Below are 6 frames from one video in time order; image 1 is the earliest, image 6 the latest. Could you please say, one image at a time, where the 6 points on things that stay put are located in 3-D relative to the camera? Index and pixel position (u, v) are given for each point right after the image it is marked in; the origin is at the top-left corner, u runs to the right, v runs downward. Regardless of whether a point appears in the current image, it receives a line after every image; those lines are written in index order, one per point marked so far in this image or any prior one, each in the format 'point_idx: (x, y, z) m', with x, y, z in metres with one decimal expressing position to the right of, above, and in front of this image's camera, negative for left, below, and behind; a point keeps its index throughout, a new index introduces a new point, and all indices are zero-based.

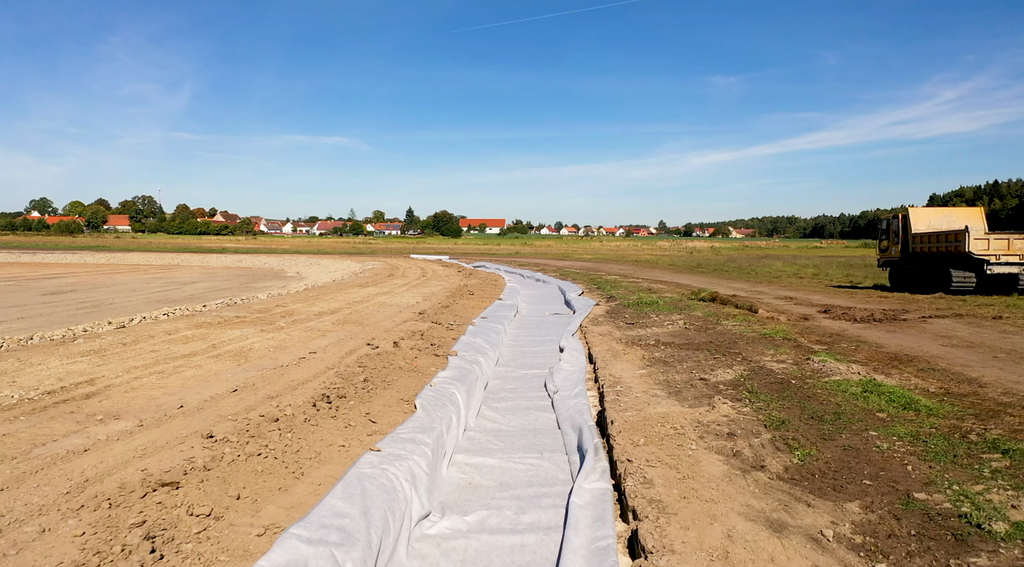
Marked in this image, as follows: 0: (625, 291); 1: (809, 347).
0: (+2.5, -0.2, +14.8) m
1: (+3.2, -0.7, +7.1) m
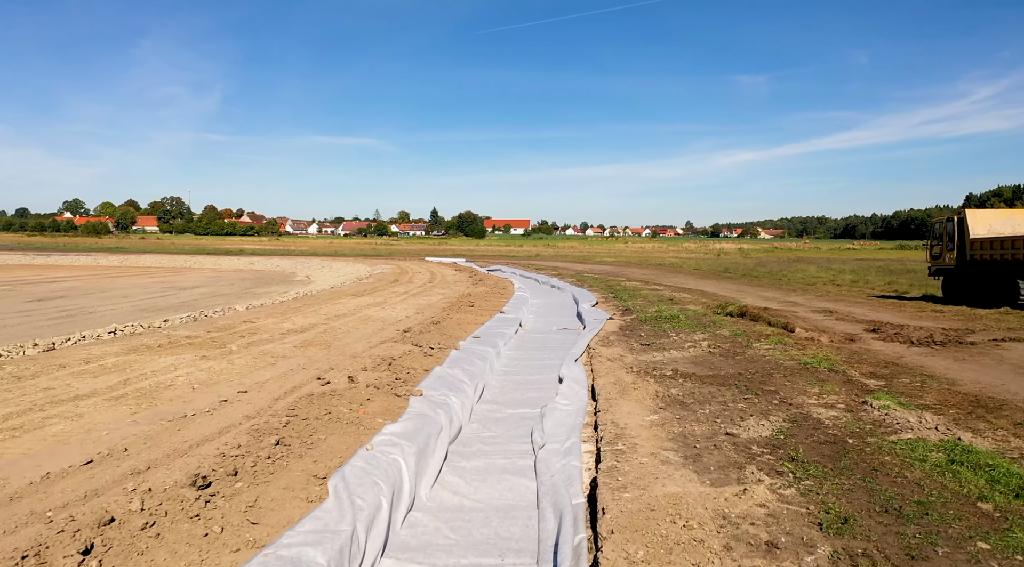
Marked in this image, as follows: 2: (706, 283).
0: (+2.7, -0.4, +13.5) m
1: (+3.1, -0.9, +5.8) m
2: (+5.8, 0.0, +19.9) m
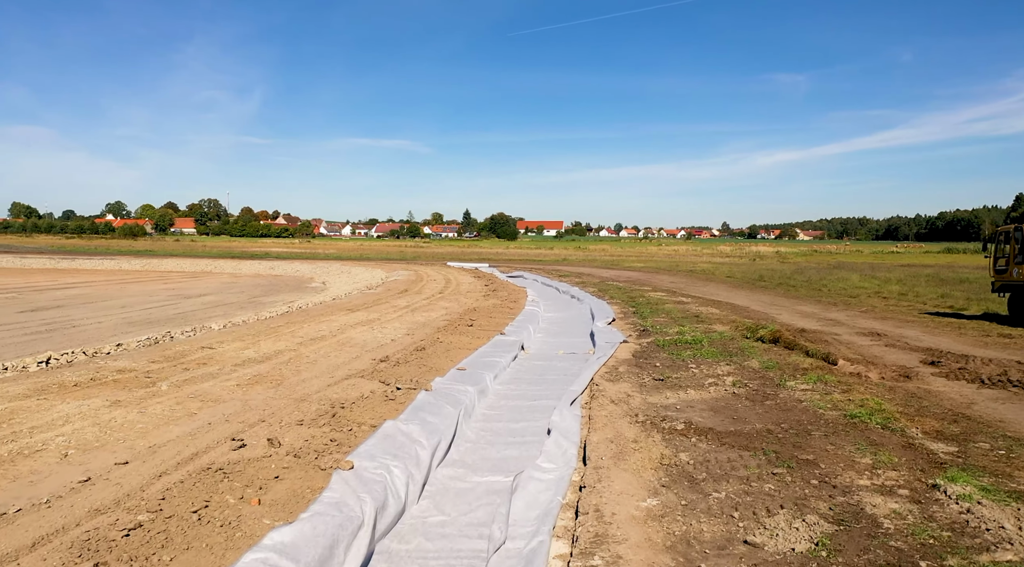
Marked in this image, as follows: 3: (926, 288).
0: (+2.9, -0.7, +12.2) m
1: (+2.8, -1.2, +4.5) m
2: (+6.3, -0.3, +18.5) m
3: (+11.8, -0.1, +18.8) m
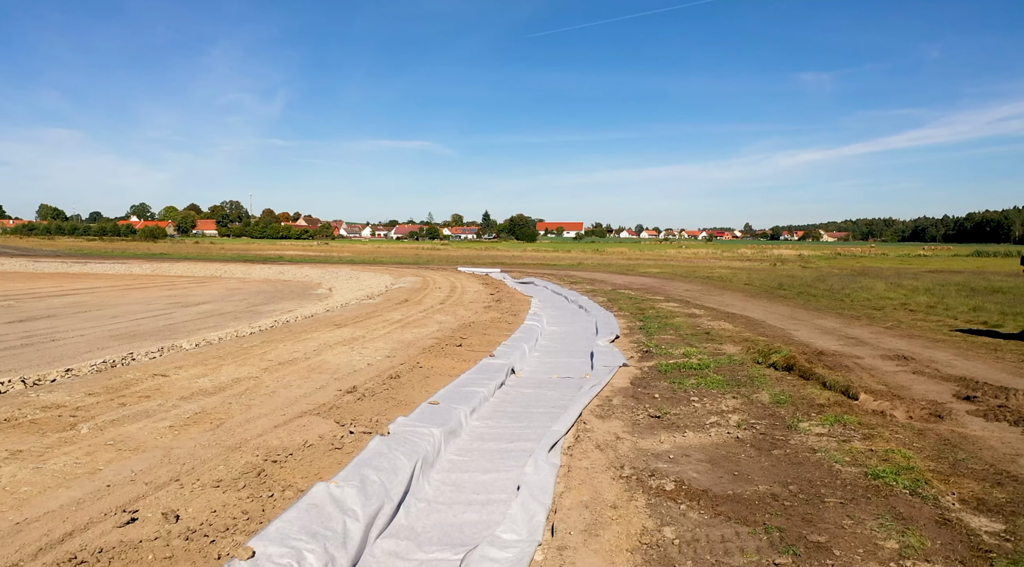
0: (+2.8, -0.9, +11.4) m
1: (+2.5, -1.4, +3.7) m
2: (+6.4, -0.6, +17.5) m
3: (+11.9, -0.4, +17.7) m
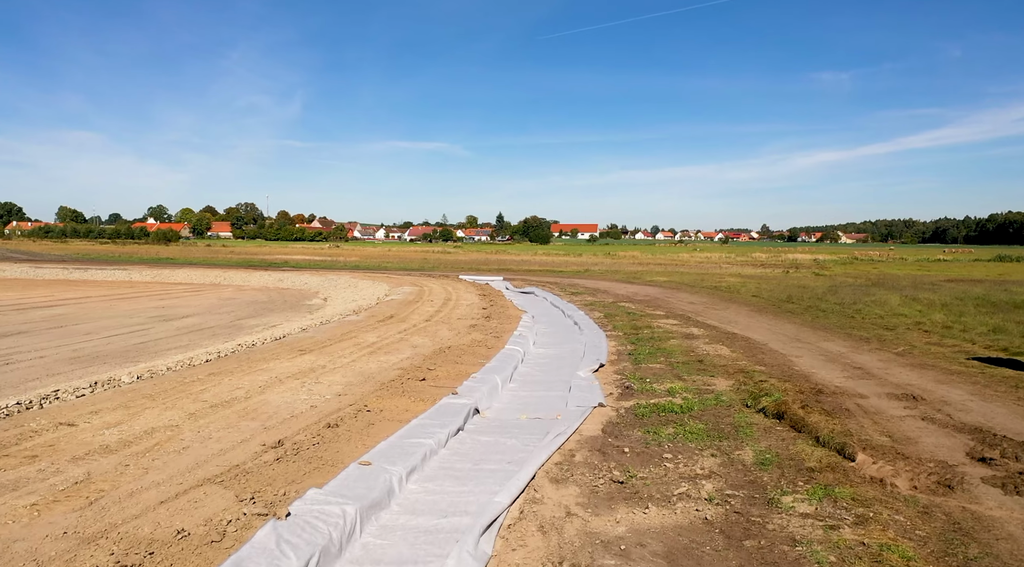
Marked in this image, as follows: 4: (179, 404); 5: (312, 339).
0: (+2.4, -1.3, +10.5) m
1: (+2.0, -1.8, +2.8) m
2: (+6.2, -1.0, +16.6) m
3: (+11.7, -0.8, +16.7) m
4: (-3.6, -1.3, +7.1) m
5: (-3.7, -1.0, +12.5) m
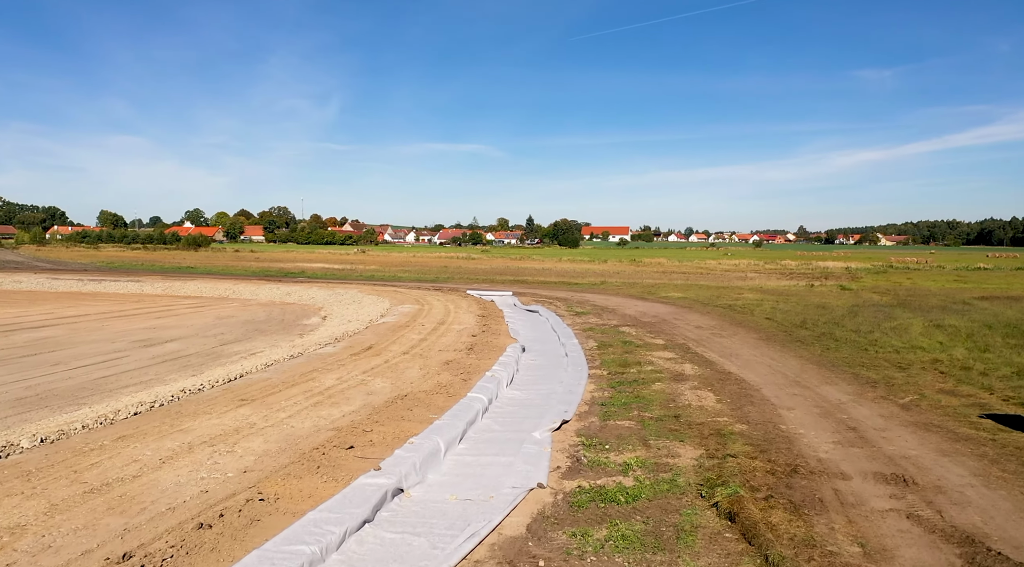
0: (+1.7, -2.0, +9.5) m
1: (+0.9, -2.5, +1.8) m
2: (+5.8, -1.7, +15.4) m
3: (+11.3, -1.6, +15.2) m
4: (-4.4, -2.0, +6.4) m
5: (-4.3, -1.7, +11.7) m
